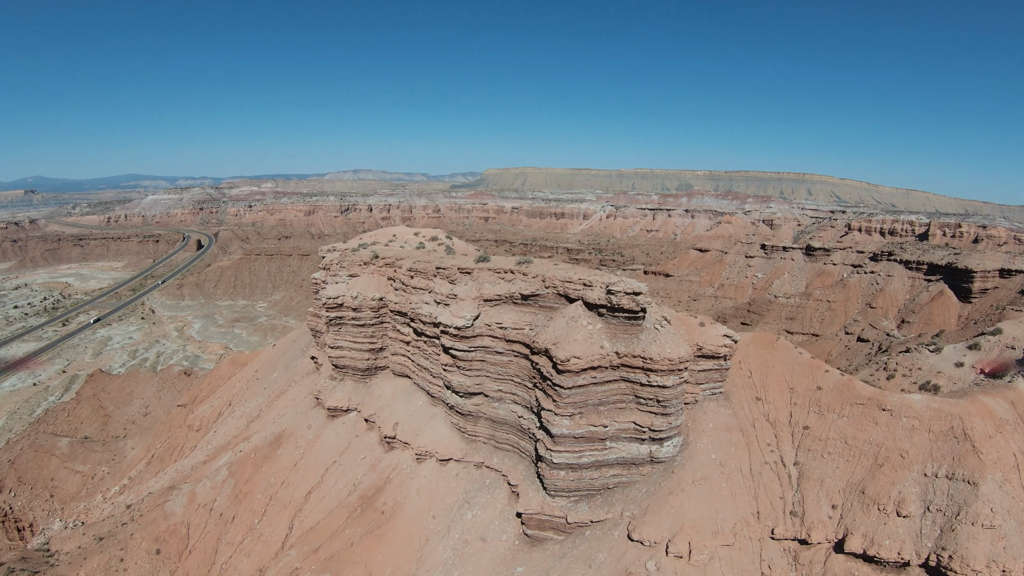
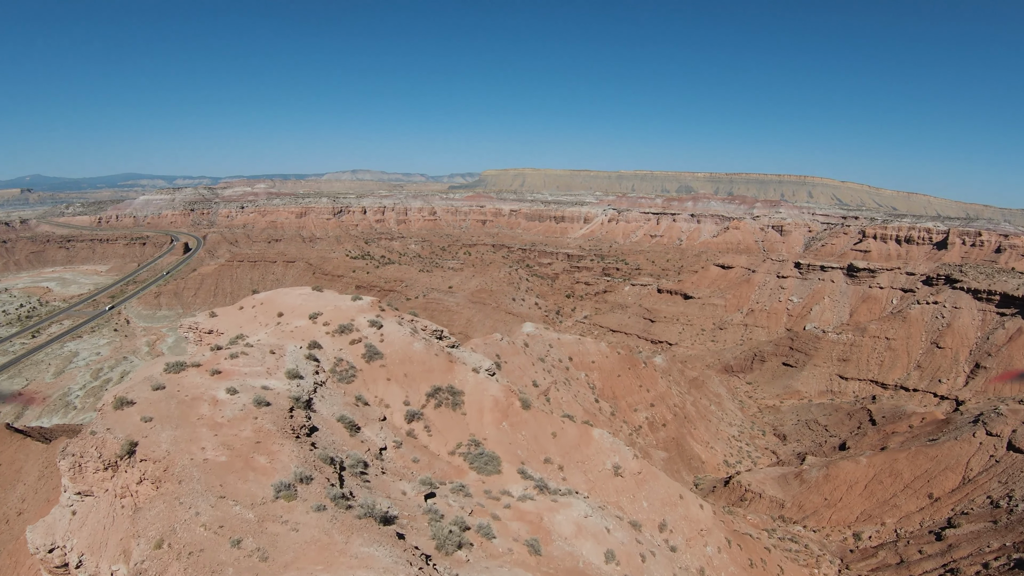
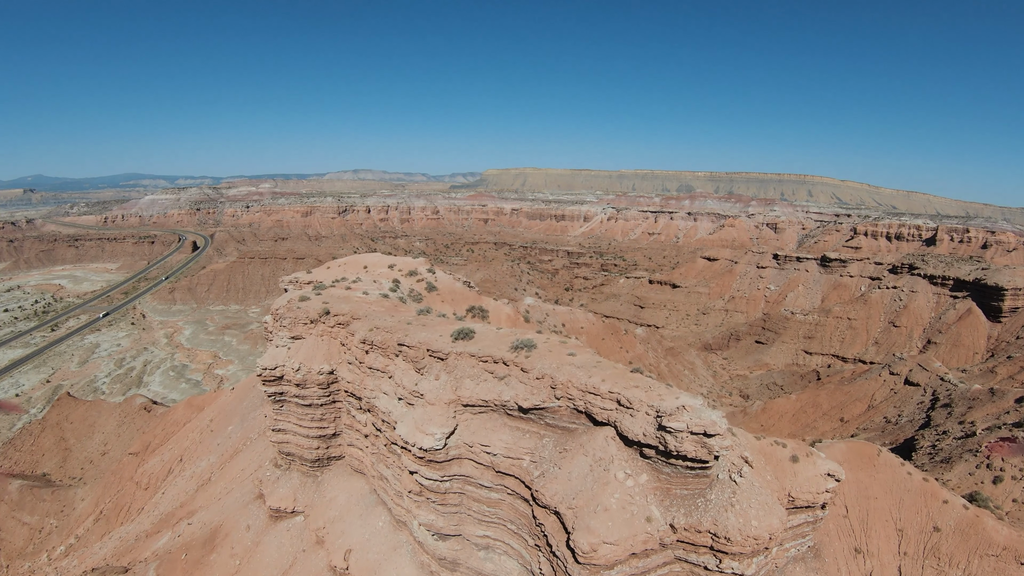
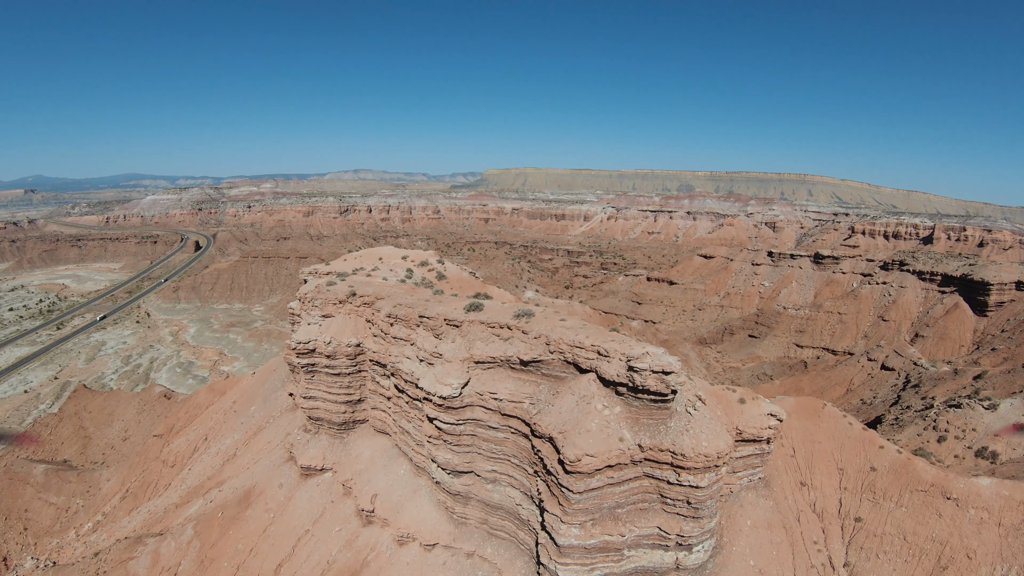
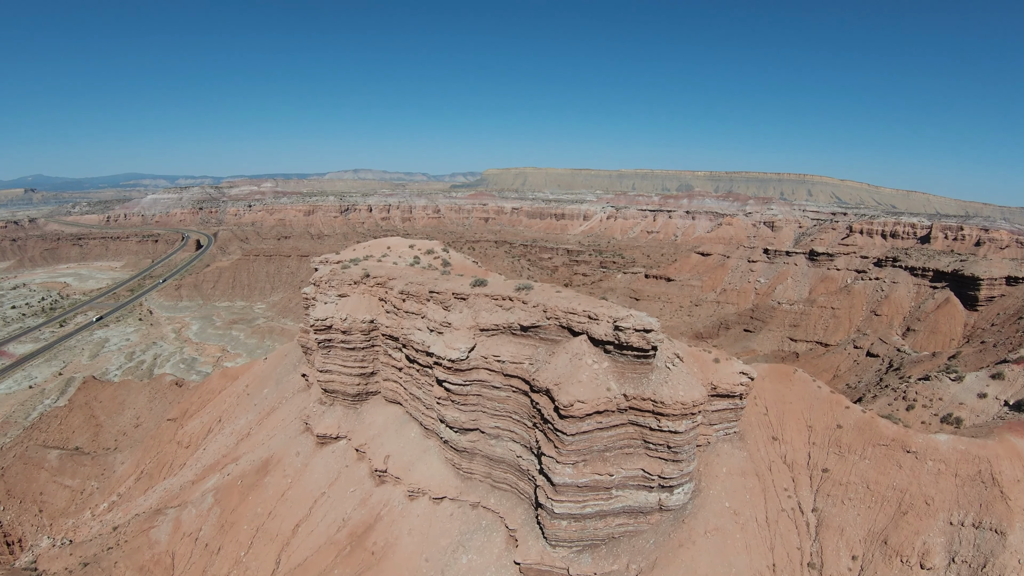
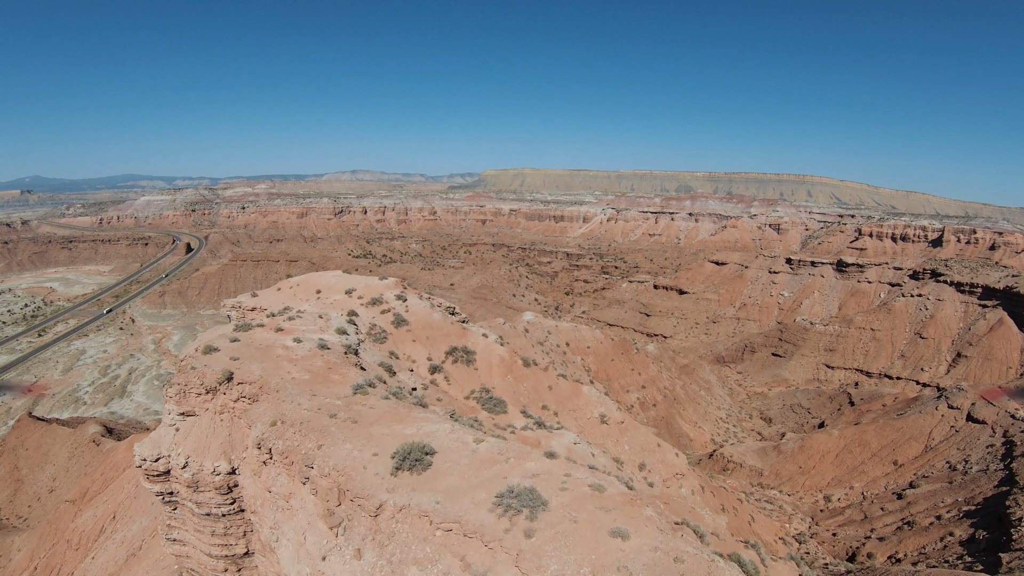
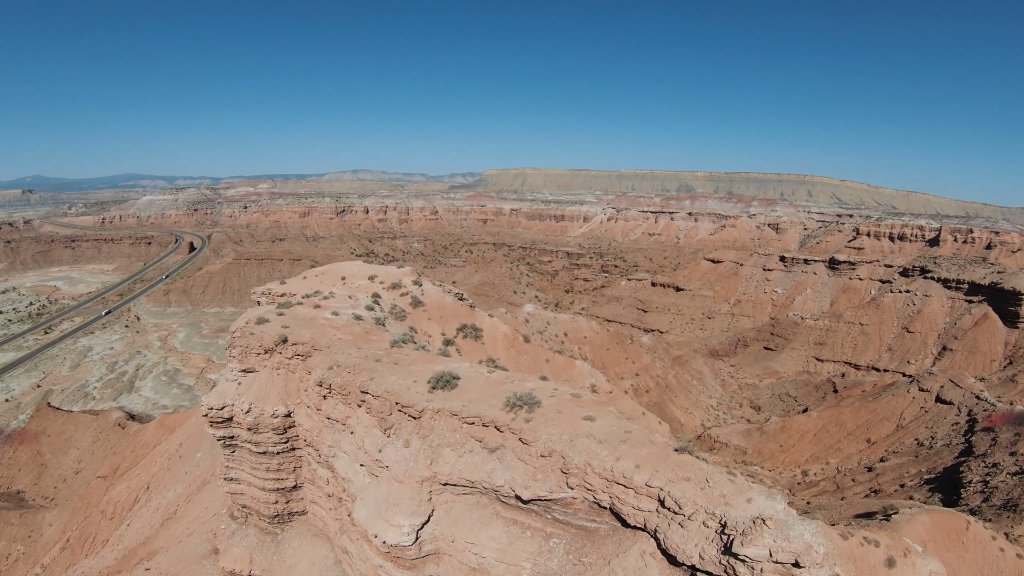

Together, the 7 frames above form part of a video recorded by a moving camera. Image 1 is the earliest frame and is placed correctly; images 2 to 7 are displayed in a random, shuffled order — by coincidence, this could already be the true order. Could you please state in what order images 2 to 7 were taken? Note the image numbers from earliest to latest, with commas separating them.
5, 4, 3, 7, 6, 2
